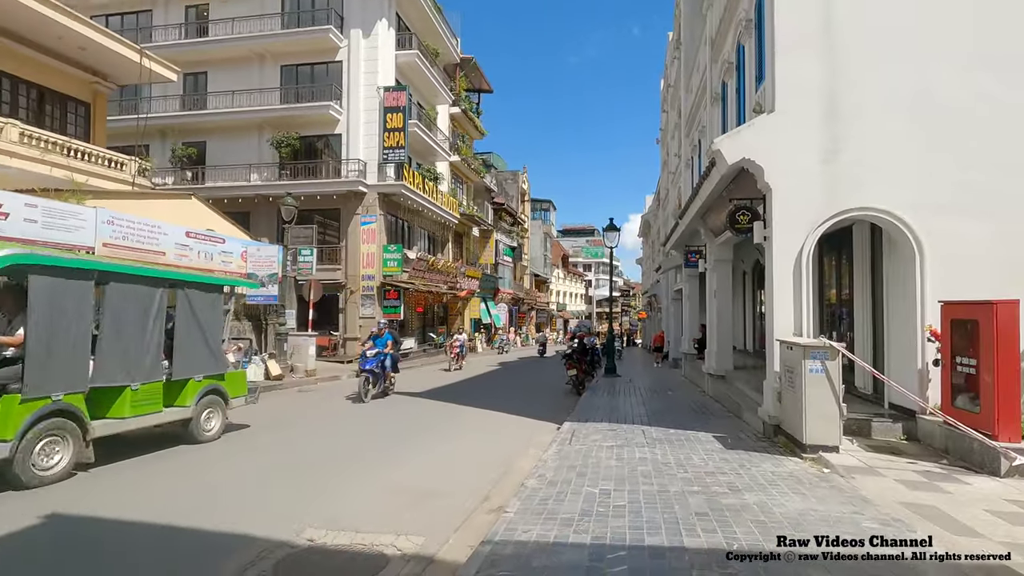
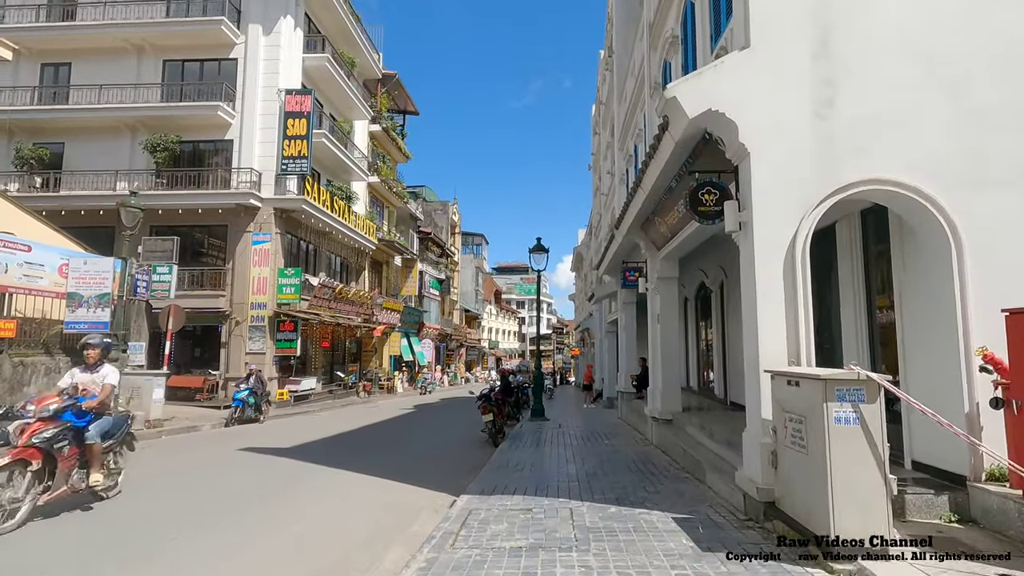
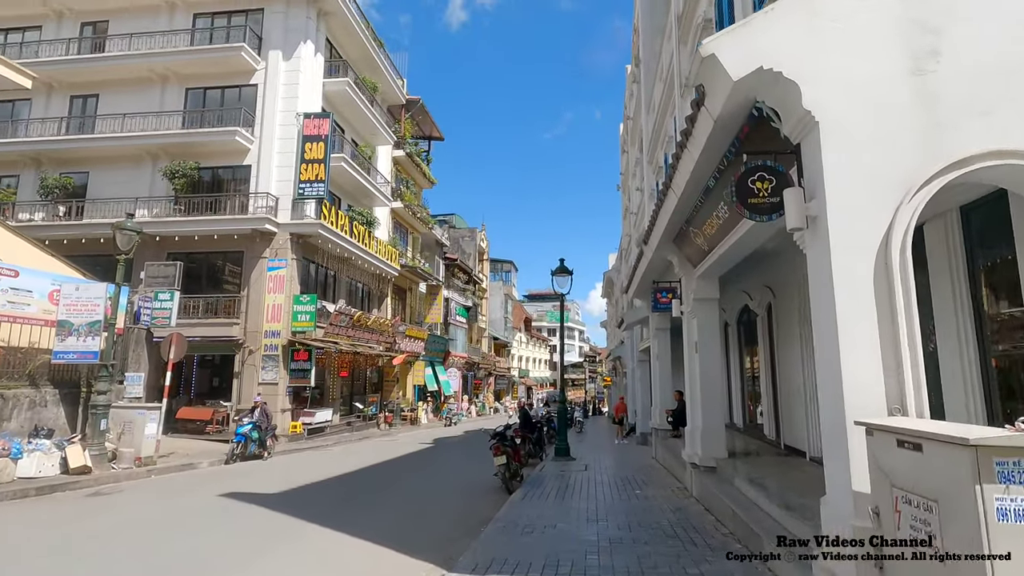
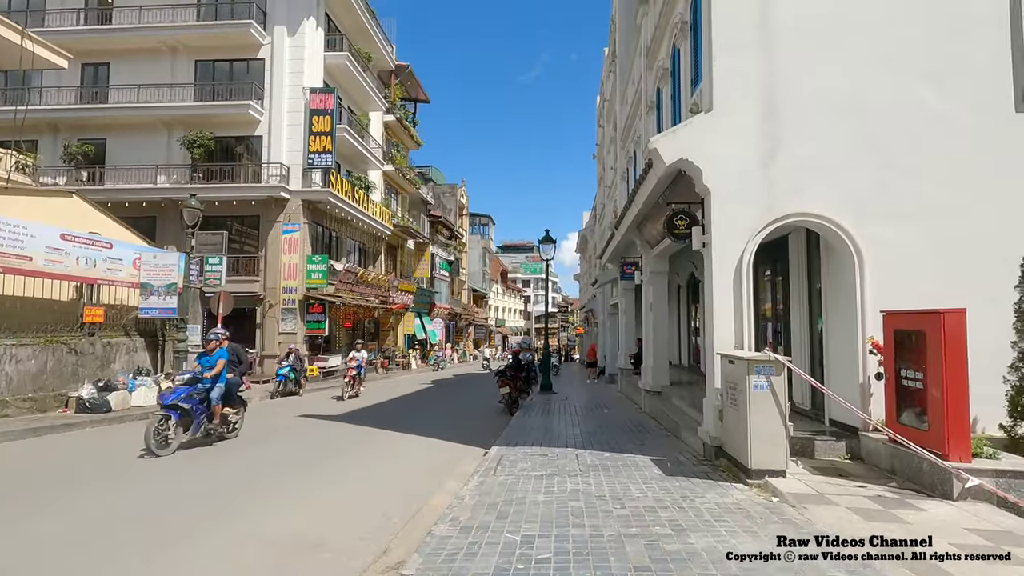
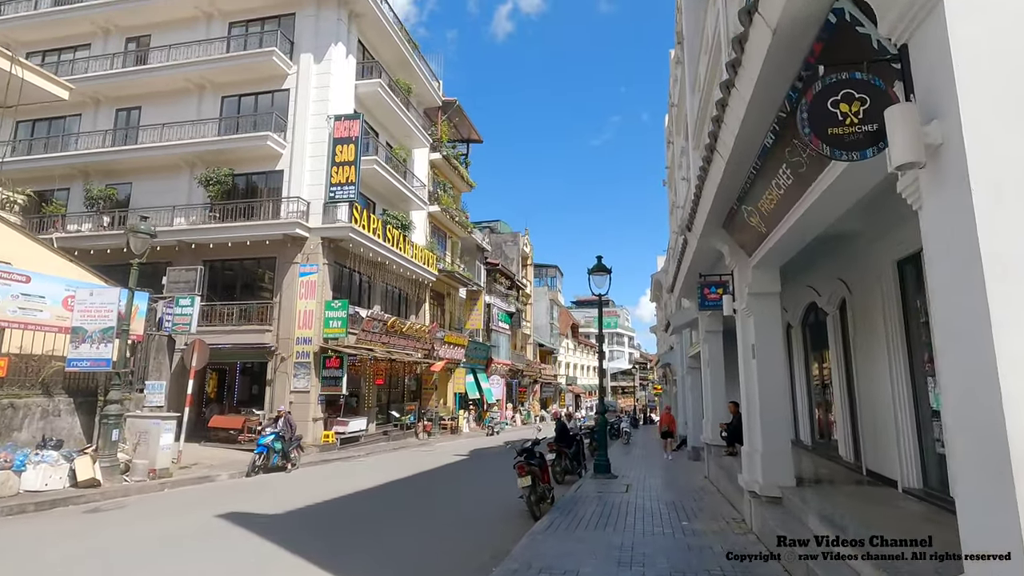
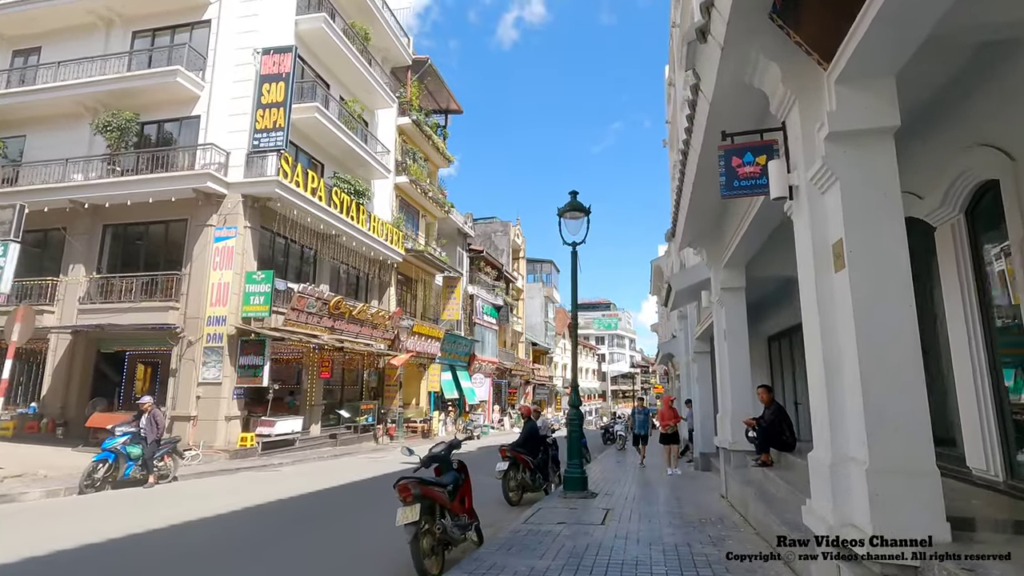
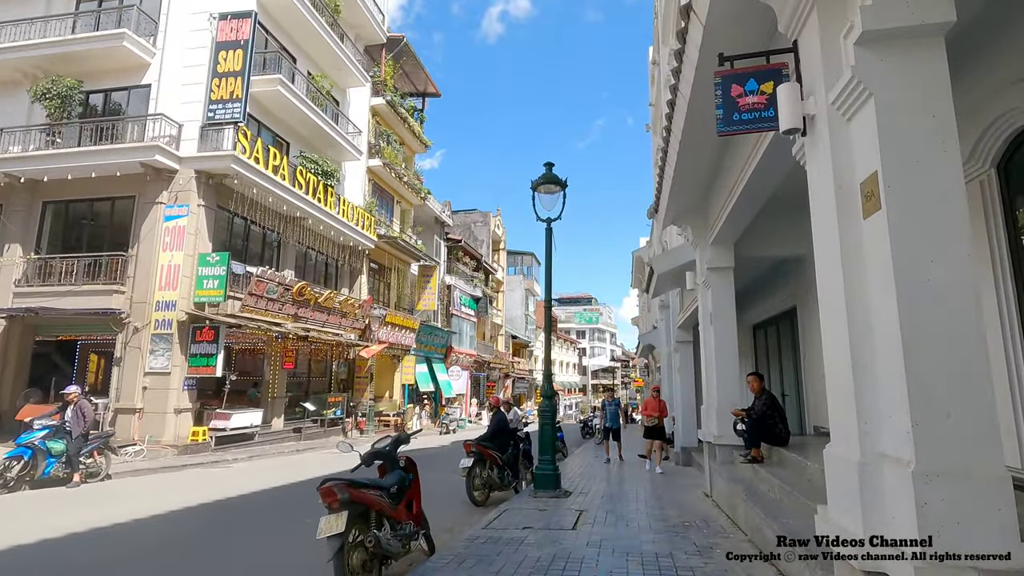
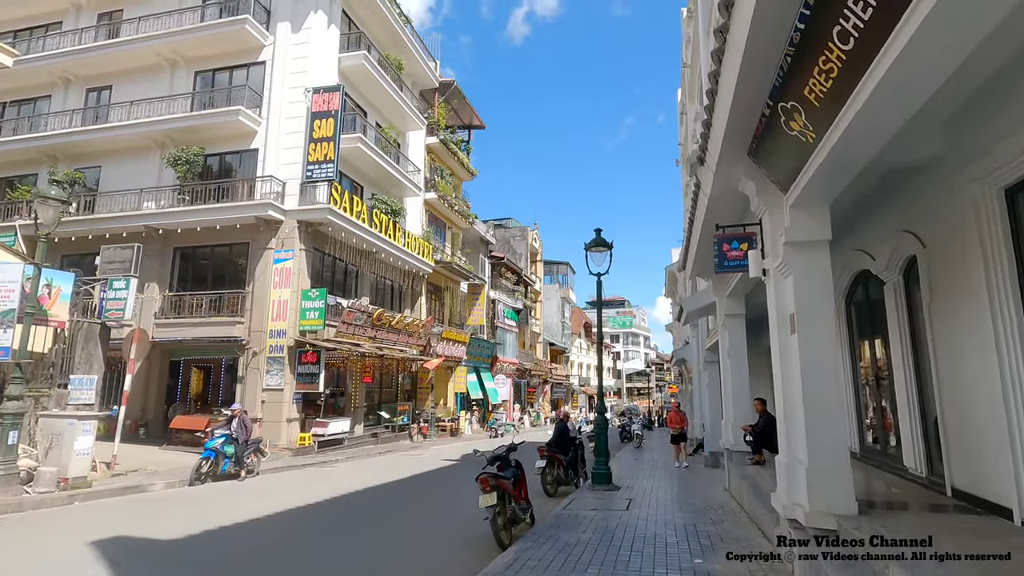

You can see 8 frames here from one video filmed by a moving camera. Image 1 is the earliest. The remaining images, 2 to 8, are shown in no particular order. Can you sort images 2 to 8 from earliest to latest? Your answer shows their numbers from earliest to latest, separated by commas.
4, 2, 3, 5, 8, 6, 7
